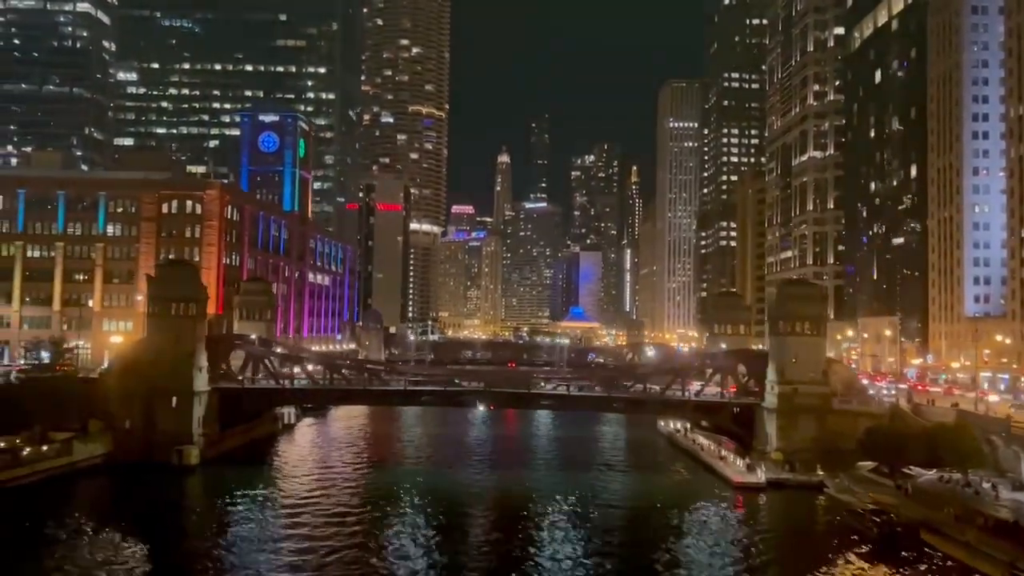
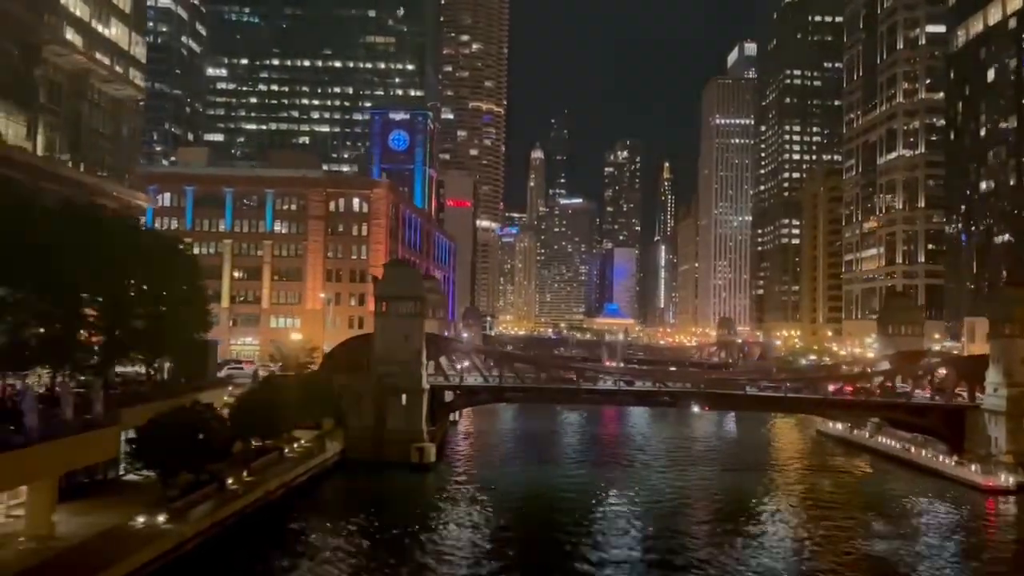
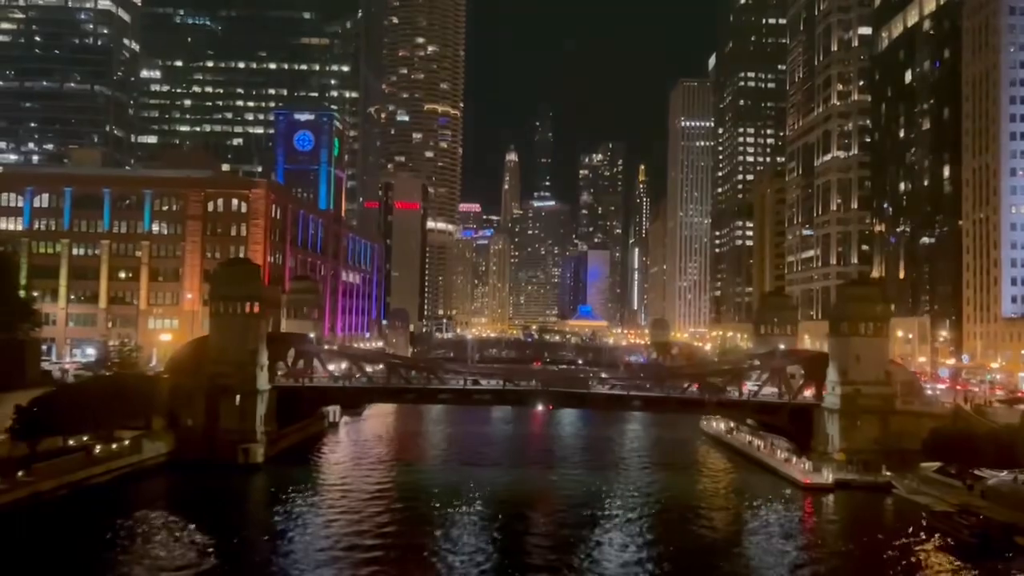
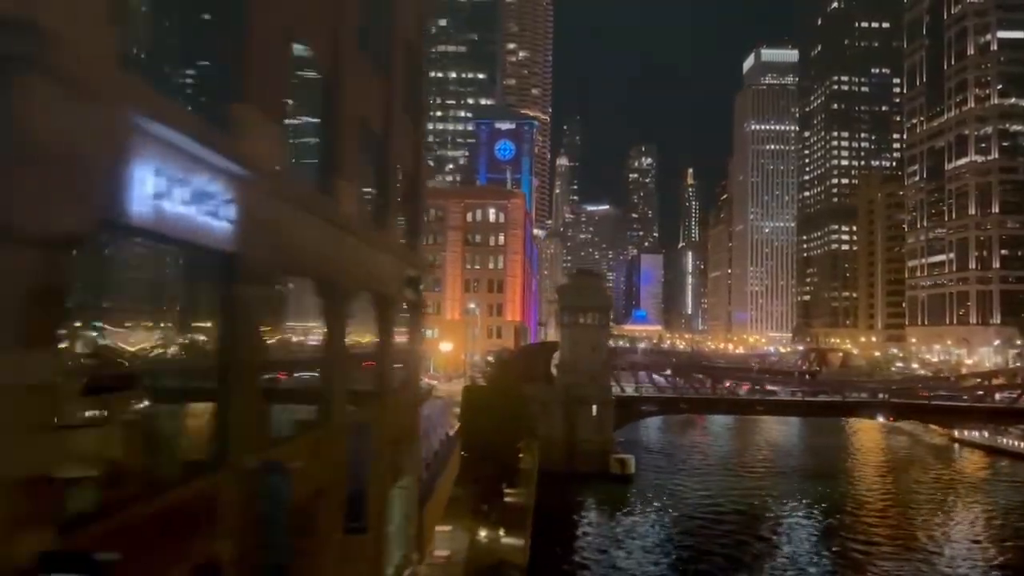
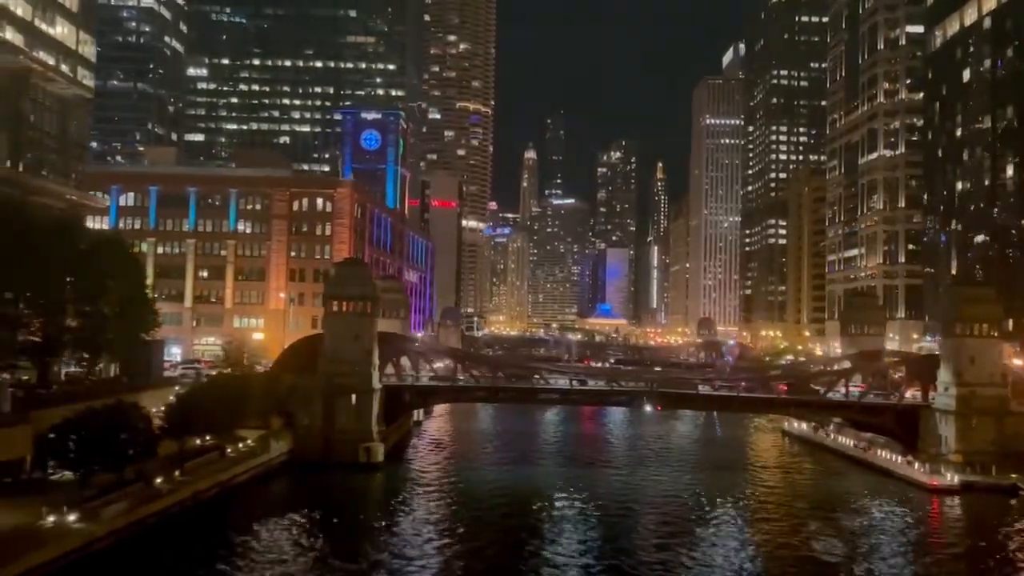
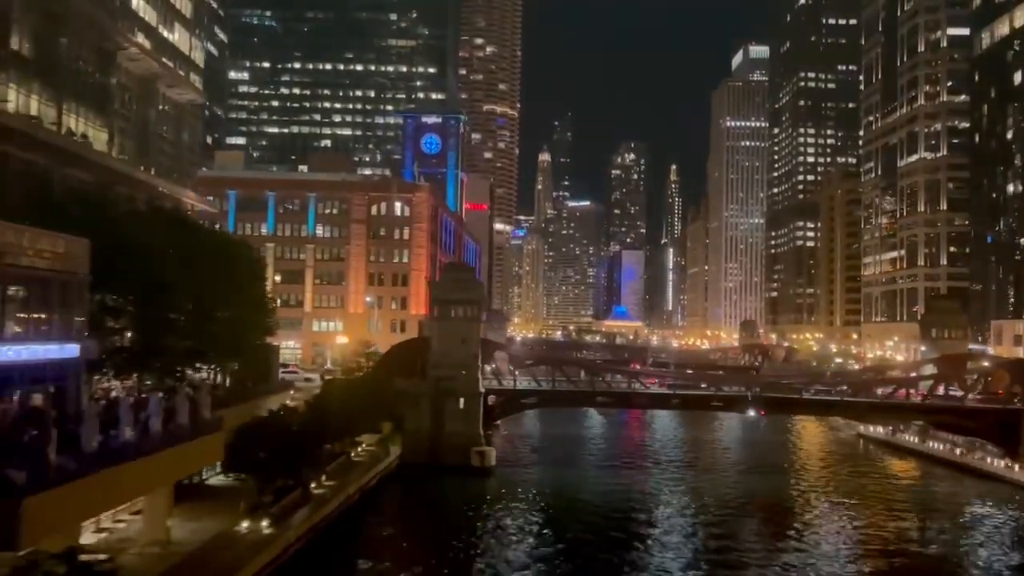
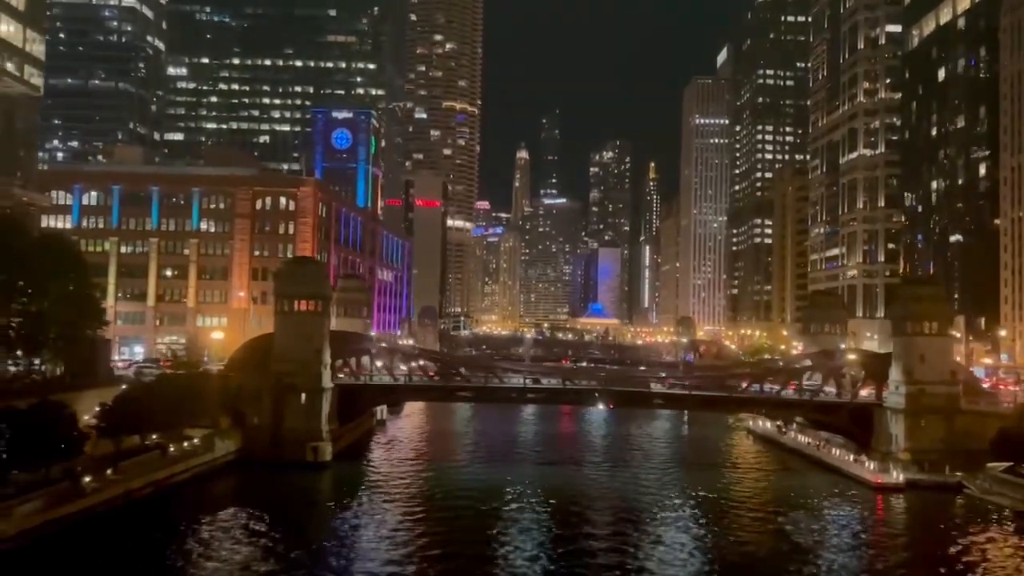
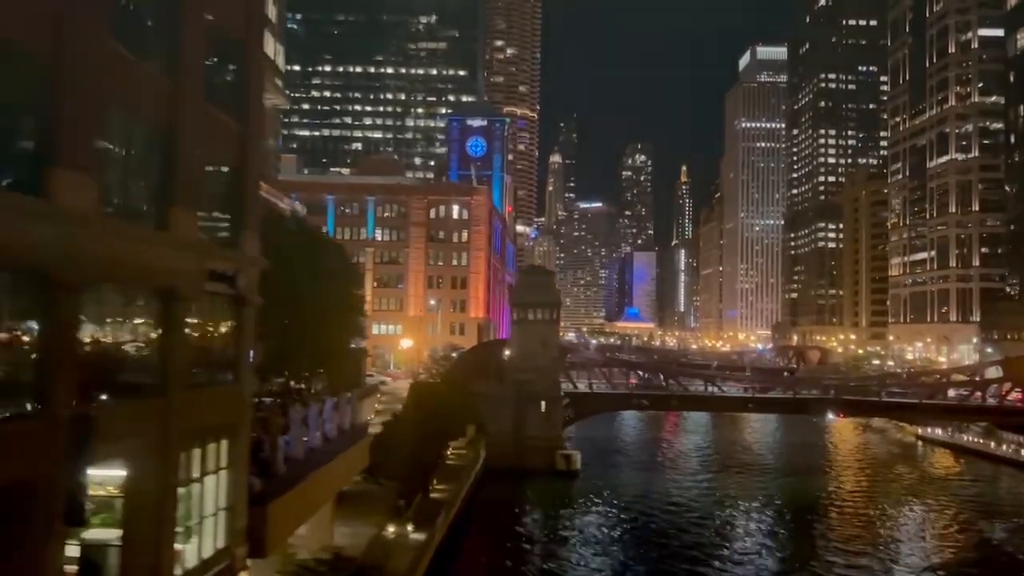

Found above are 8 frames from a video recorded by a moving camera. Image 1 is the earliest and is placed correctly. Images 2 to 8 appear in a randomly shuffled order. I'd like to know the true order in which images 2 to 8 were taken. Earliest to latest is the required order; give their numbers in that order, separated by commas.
3, 7, 5, 2, 6, 8, 4
